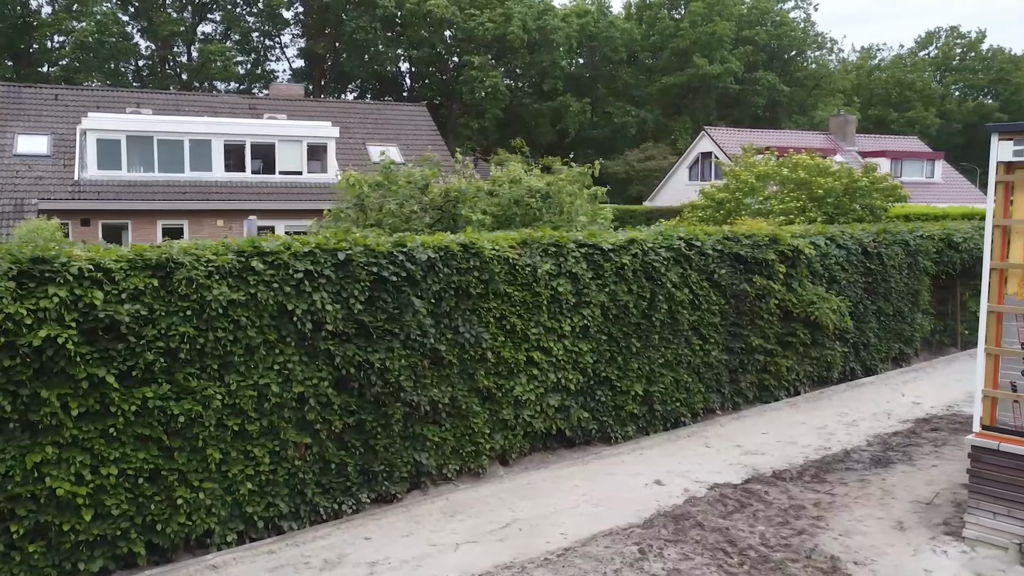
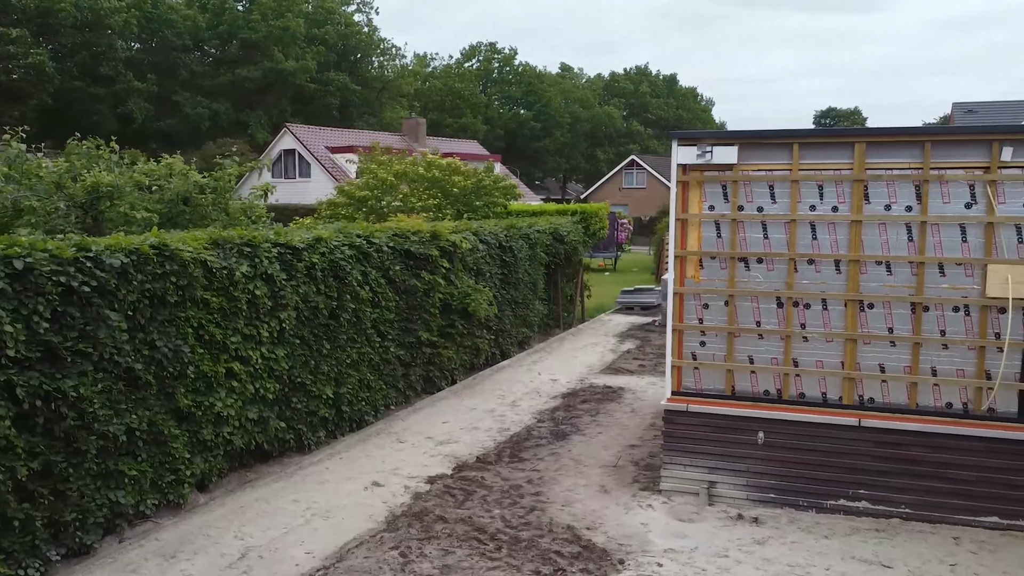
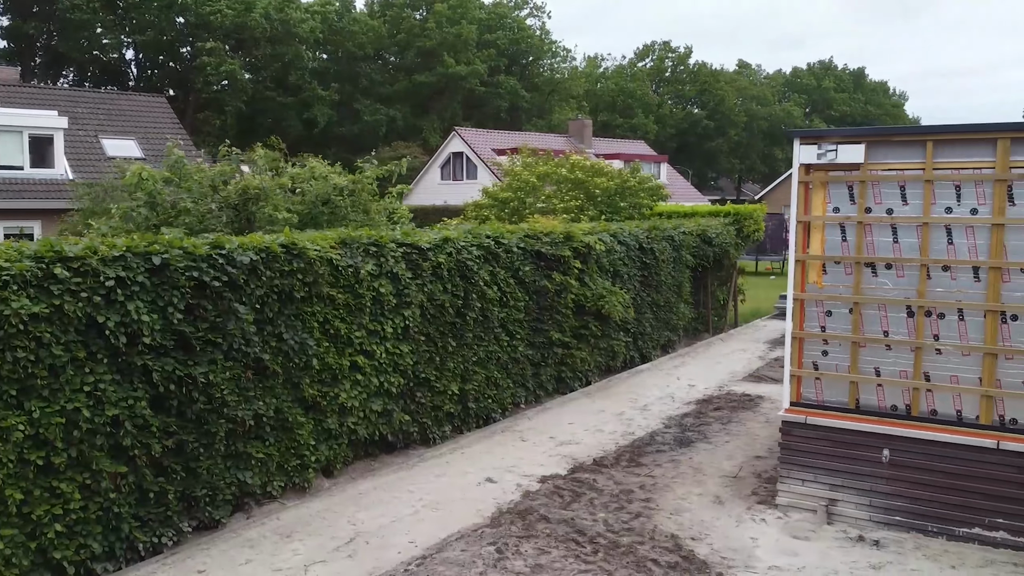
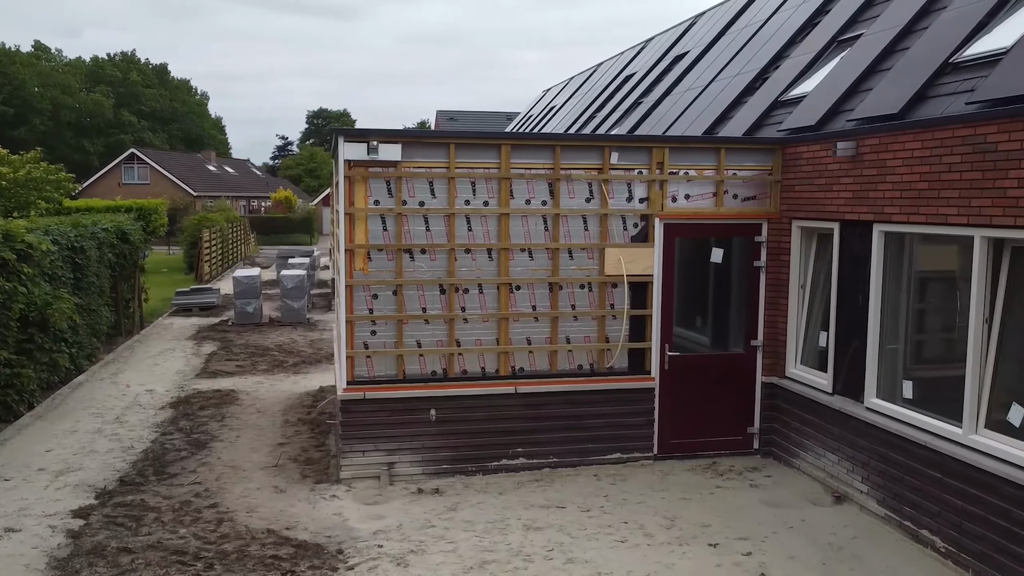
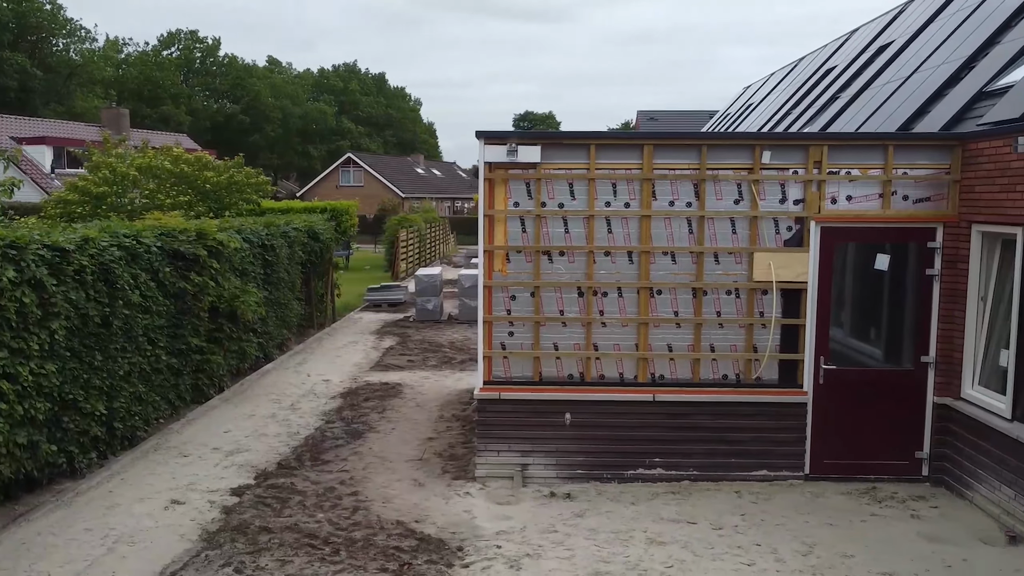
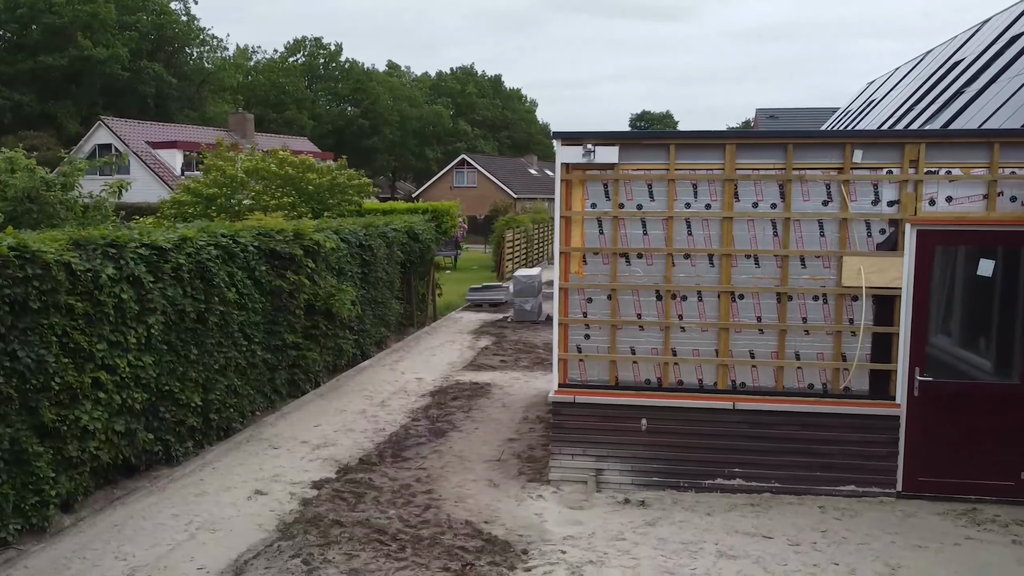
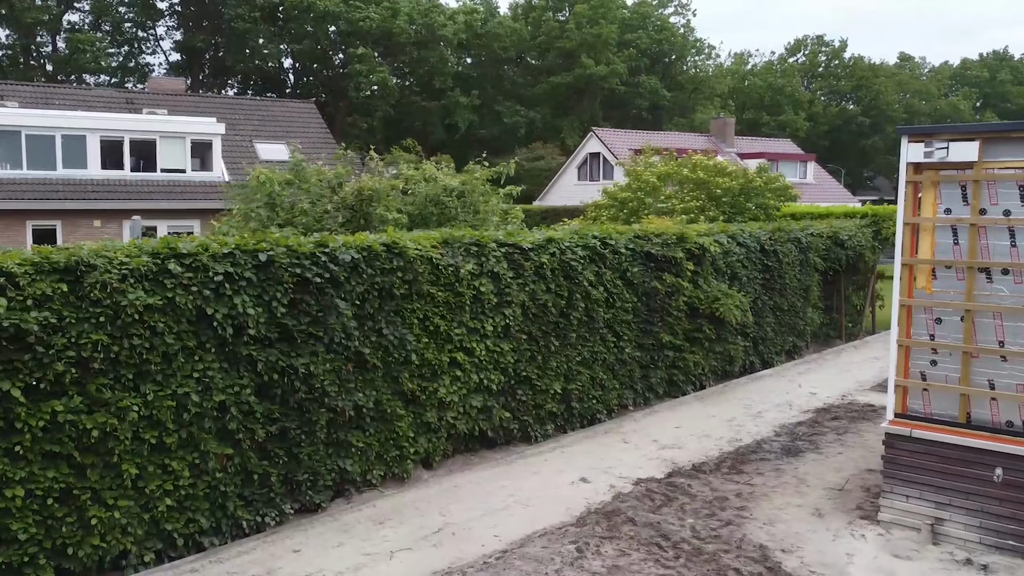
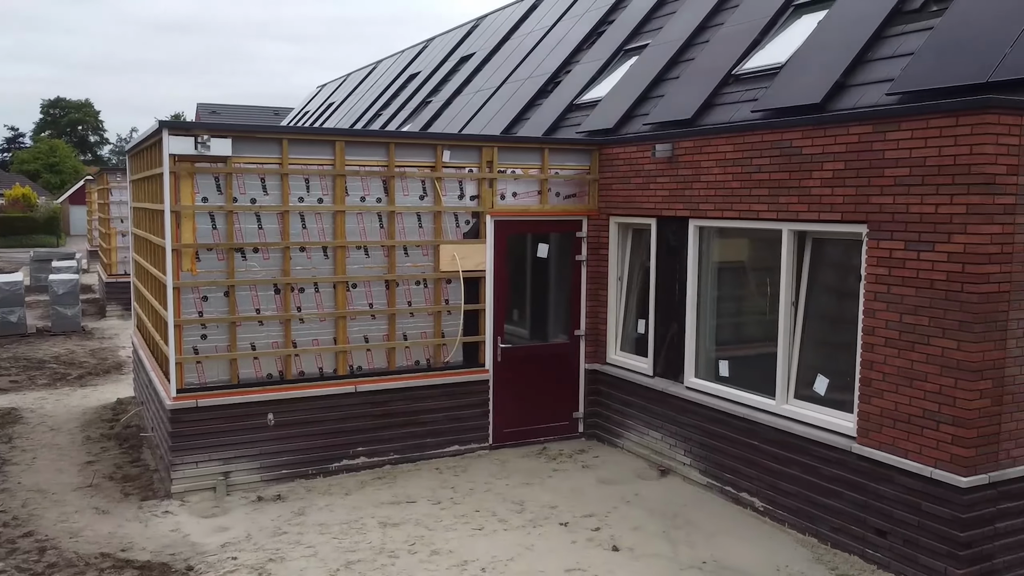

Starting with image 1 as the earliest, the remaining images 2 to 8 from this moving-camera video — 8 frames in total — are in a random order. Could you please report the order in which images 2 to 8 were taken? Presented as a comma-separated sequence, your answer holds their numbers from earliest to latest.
7, 3, 2, 6, 5, 4, 8
